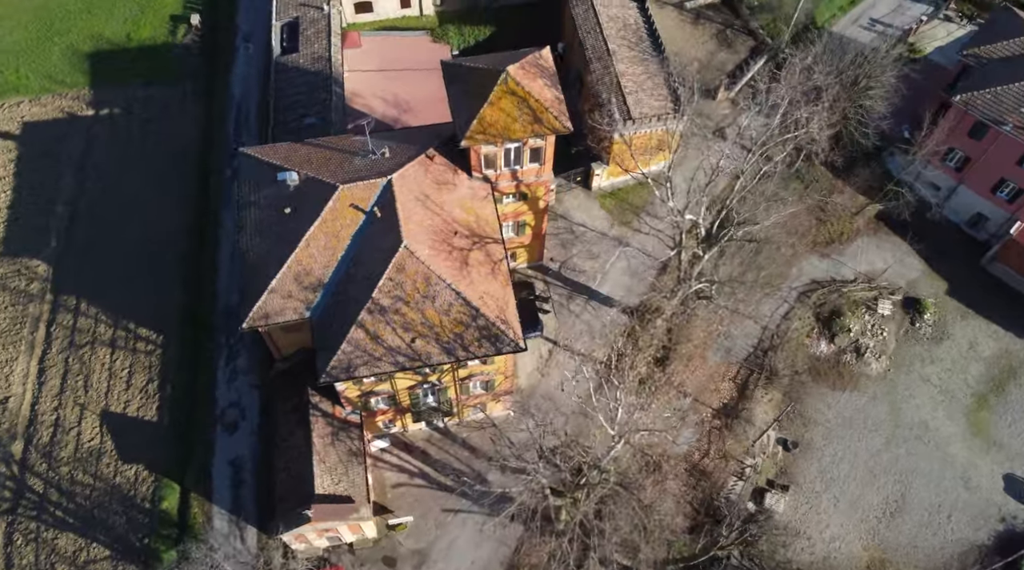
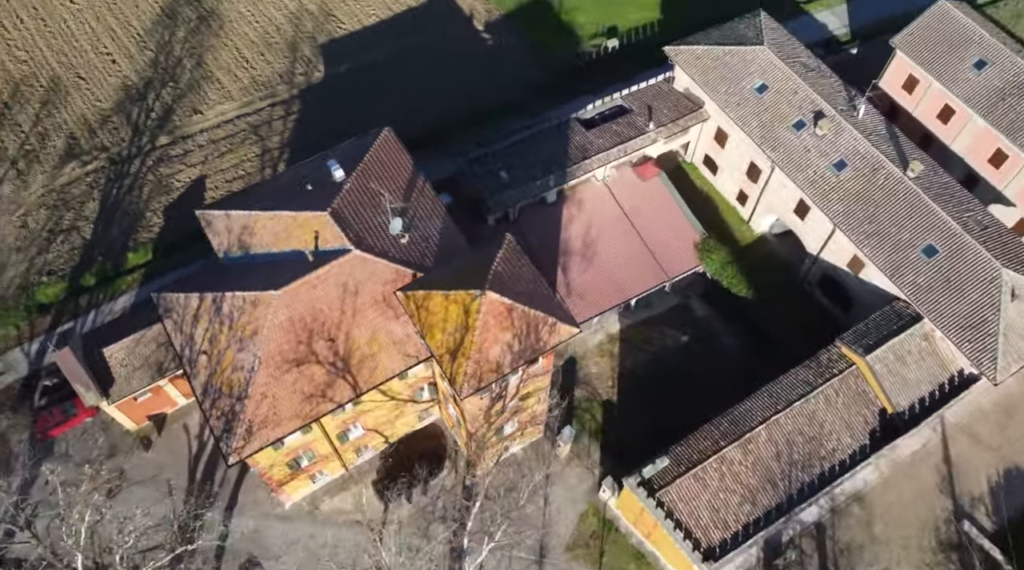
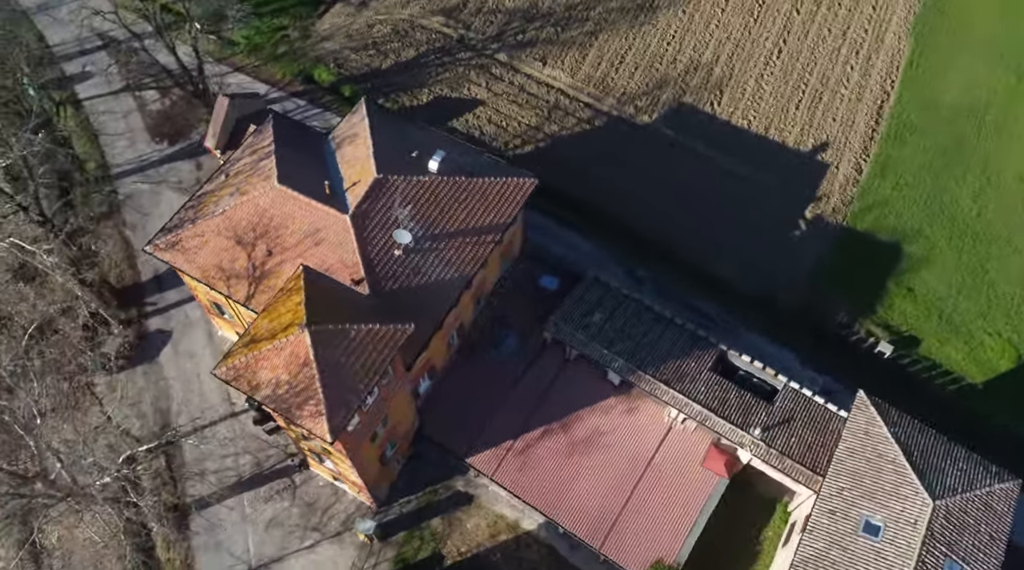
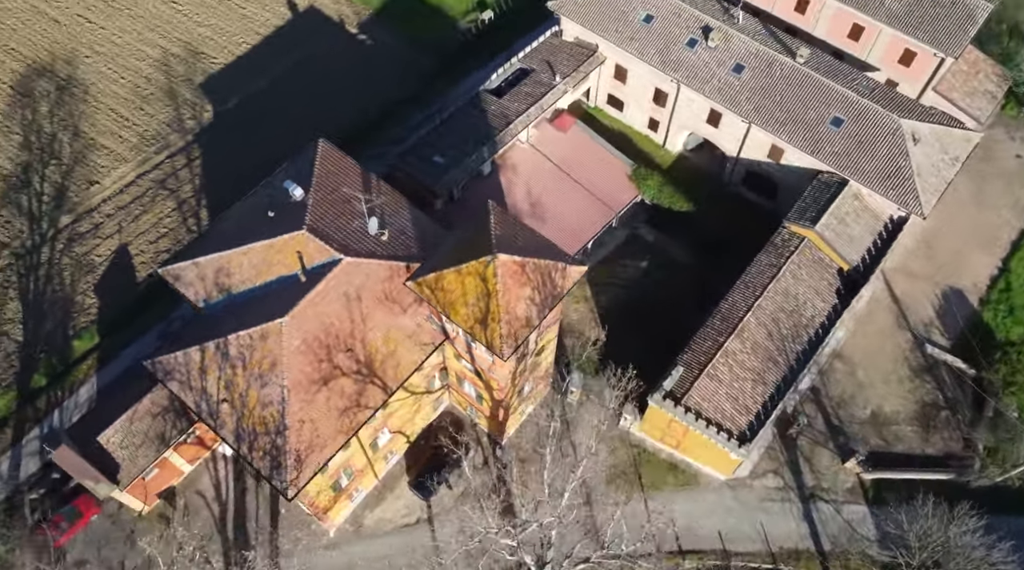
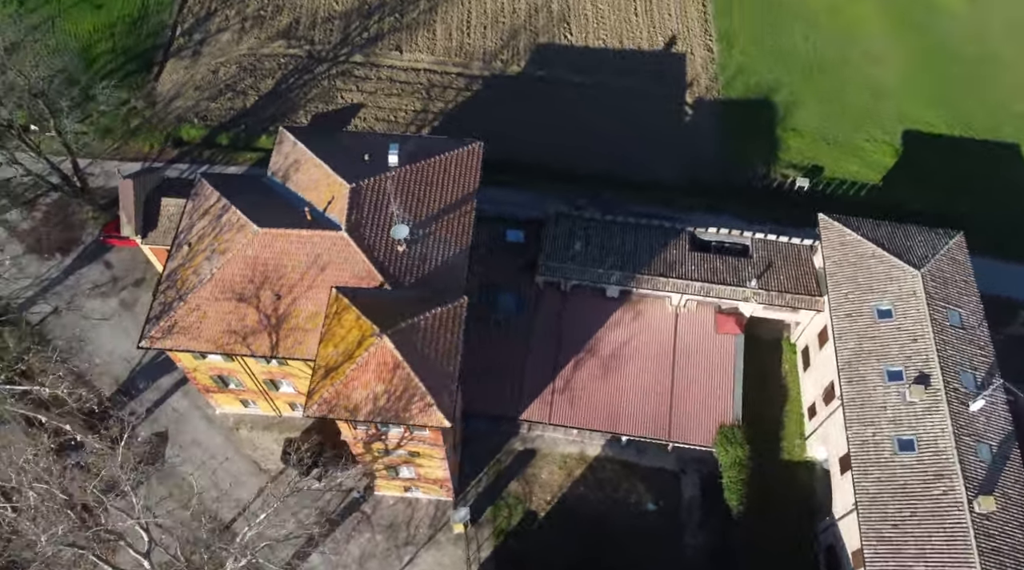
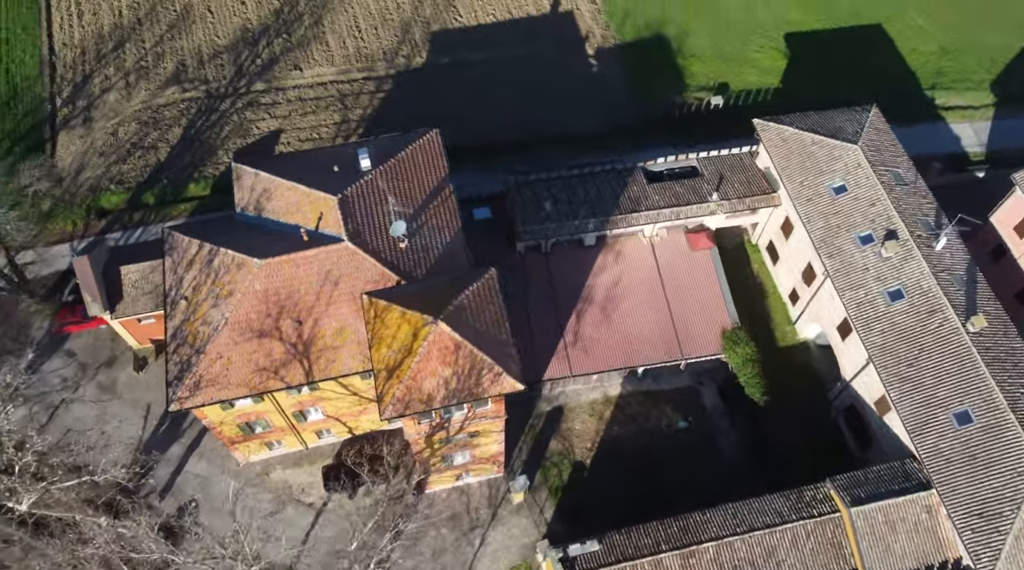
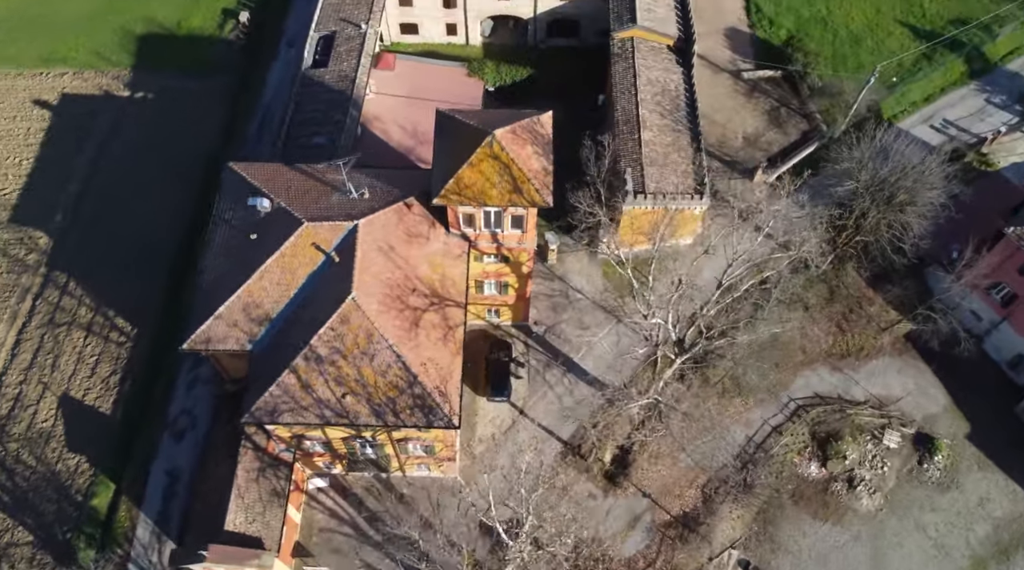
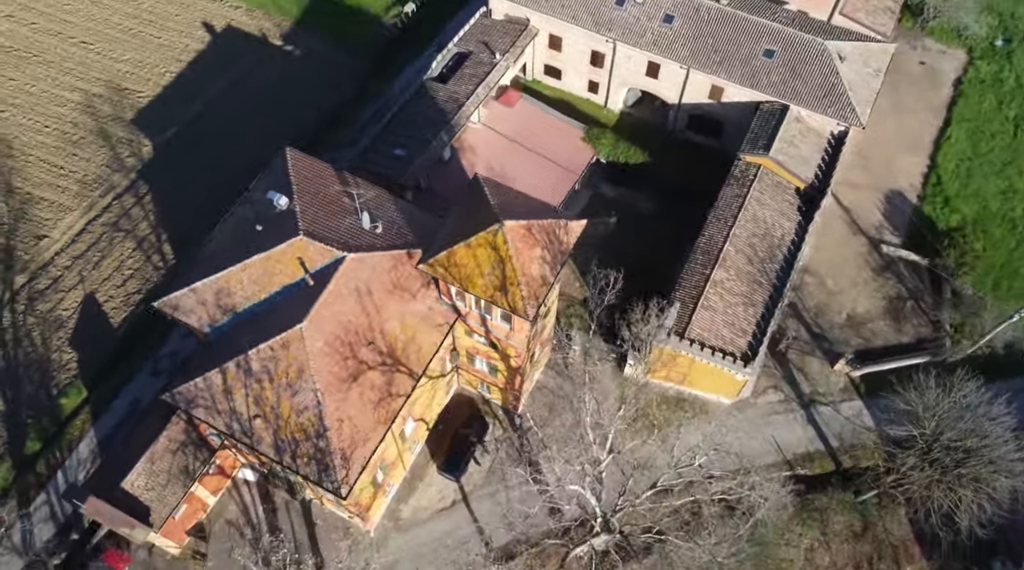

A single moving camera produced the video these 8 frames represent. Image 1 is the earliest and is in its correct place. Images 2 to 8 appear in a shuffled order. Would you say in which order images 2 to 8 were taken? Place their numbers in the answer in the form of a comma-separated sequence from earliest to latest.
7, 8, 4, 2, 6, 5, 3
